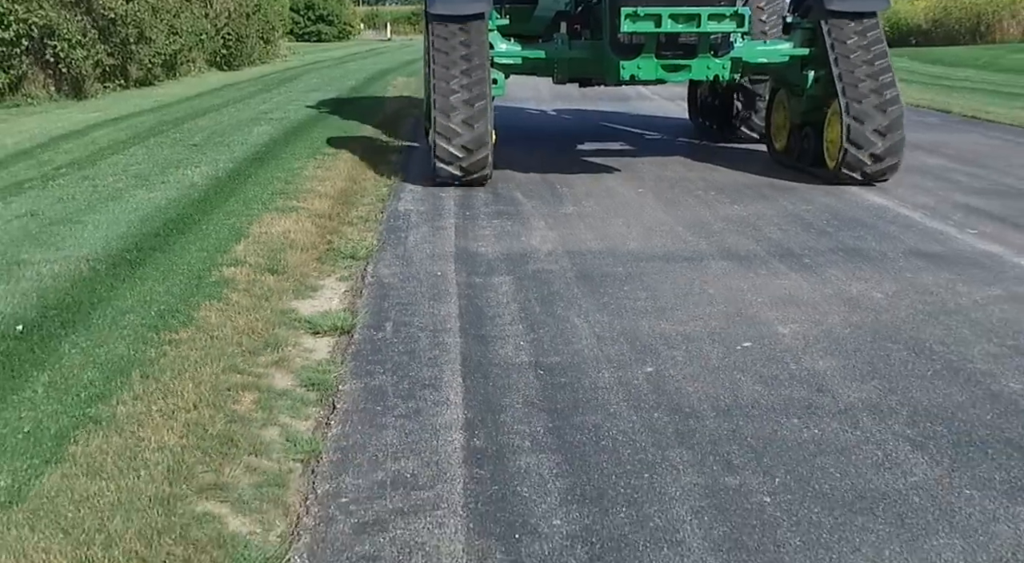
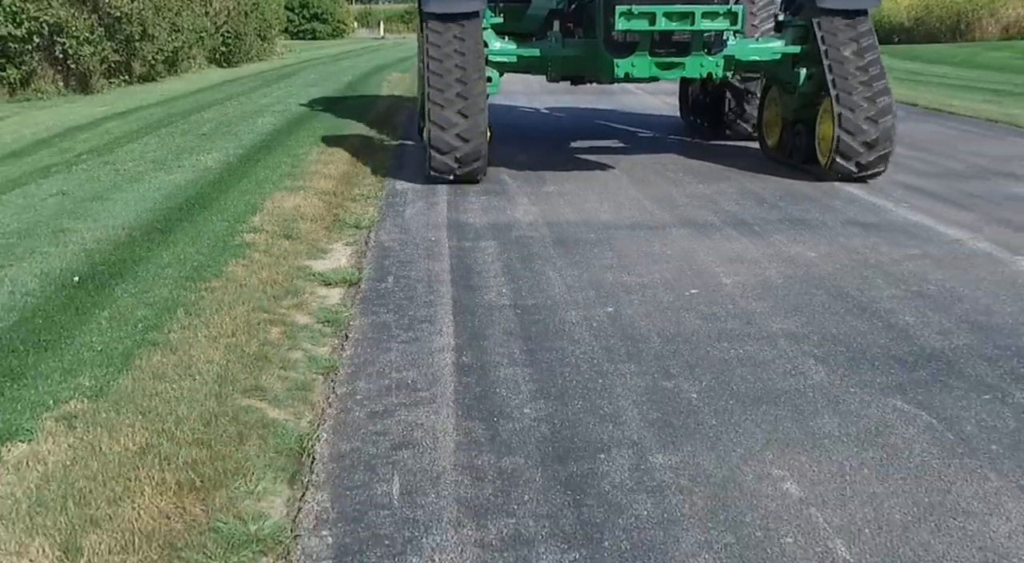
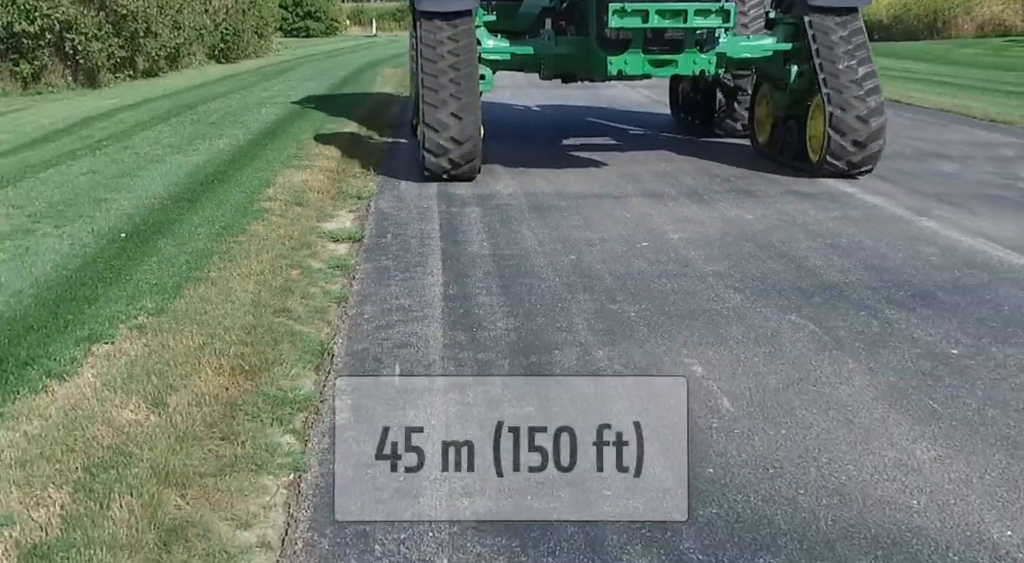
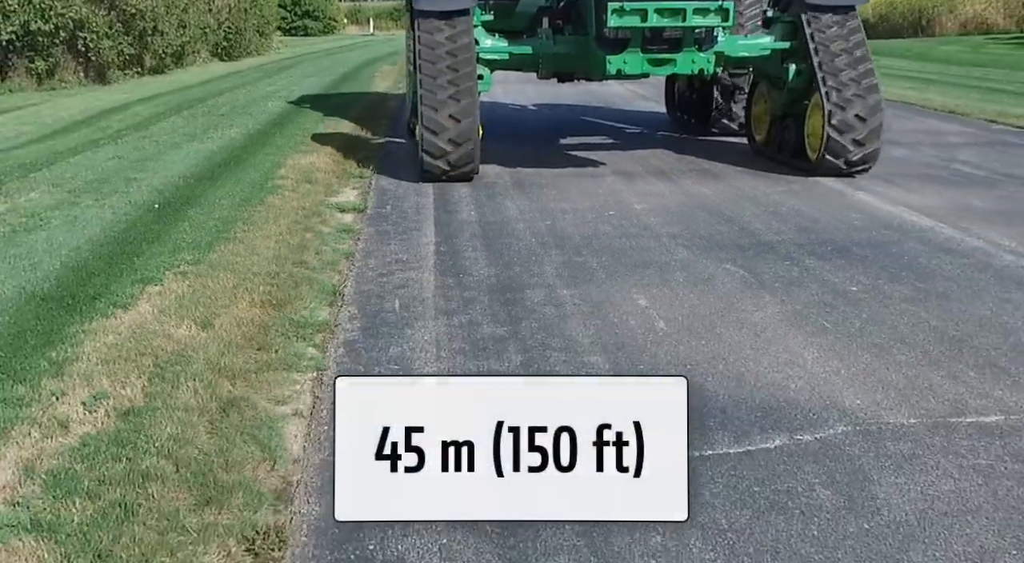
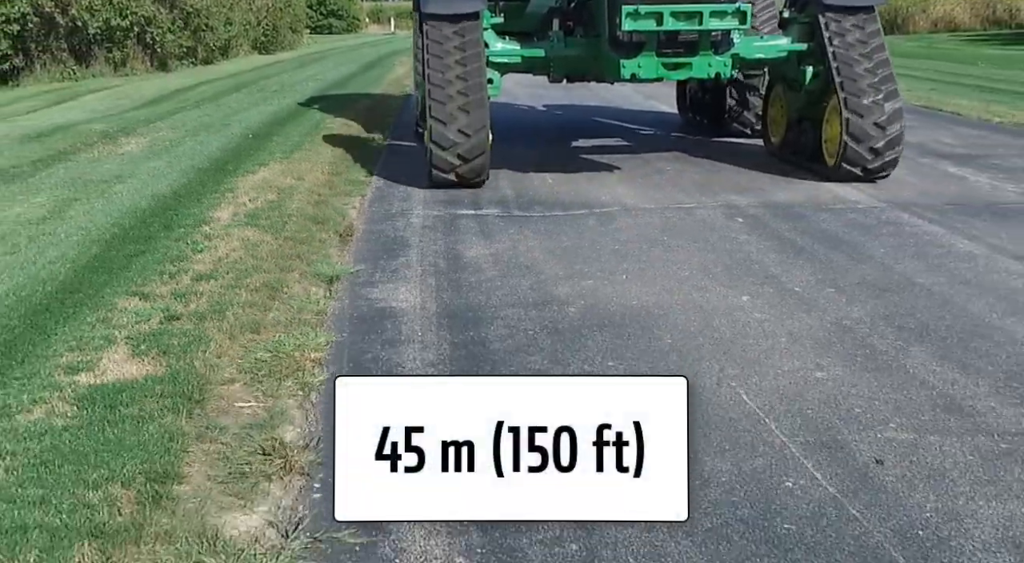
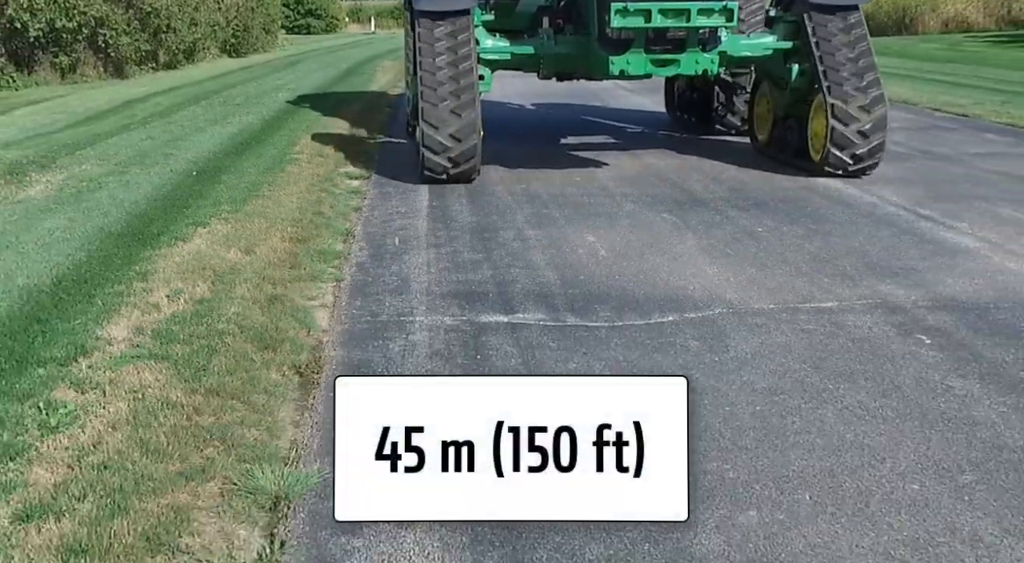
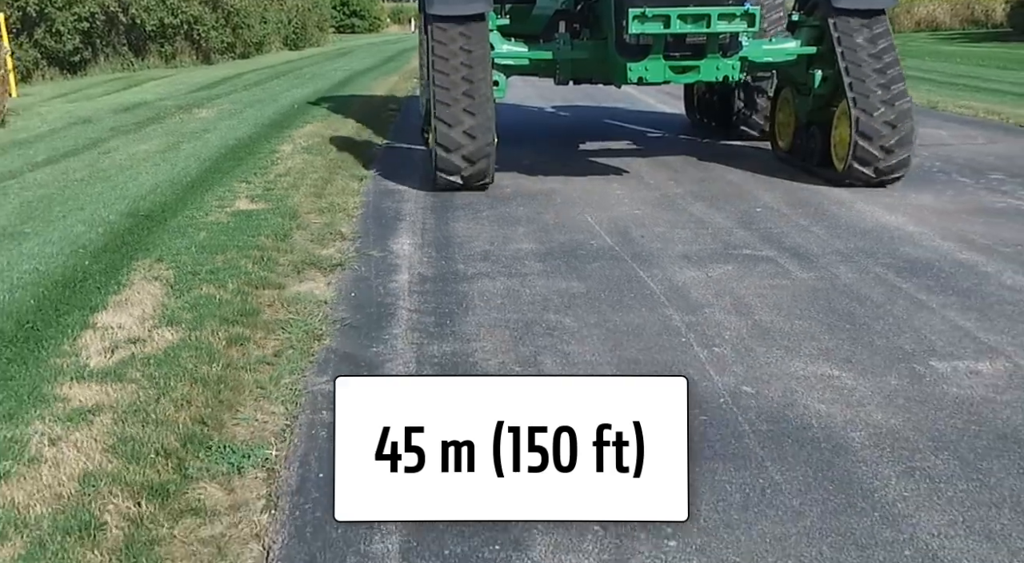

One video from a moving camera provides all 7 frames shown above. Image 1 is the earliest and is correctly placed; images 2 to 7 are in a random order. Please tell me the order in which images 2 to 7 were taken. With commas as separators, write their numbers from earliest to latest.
2, 3, 4, 6, 5, 7
